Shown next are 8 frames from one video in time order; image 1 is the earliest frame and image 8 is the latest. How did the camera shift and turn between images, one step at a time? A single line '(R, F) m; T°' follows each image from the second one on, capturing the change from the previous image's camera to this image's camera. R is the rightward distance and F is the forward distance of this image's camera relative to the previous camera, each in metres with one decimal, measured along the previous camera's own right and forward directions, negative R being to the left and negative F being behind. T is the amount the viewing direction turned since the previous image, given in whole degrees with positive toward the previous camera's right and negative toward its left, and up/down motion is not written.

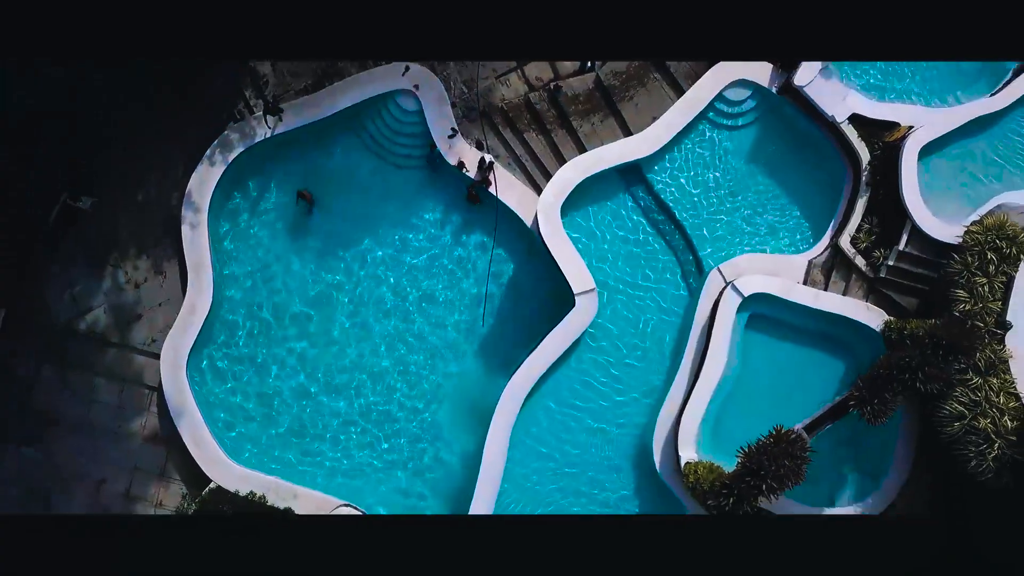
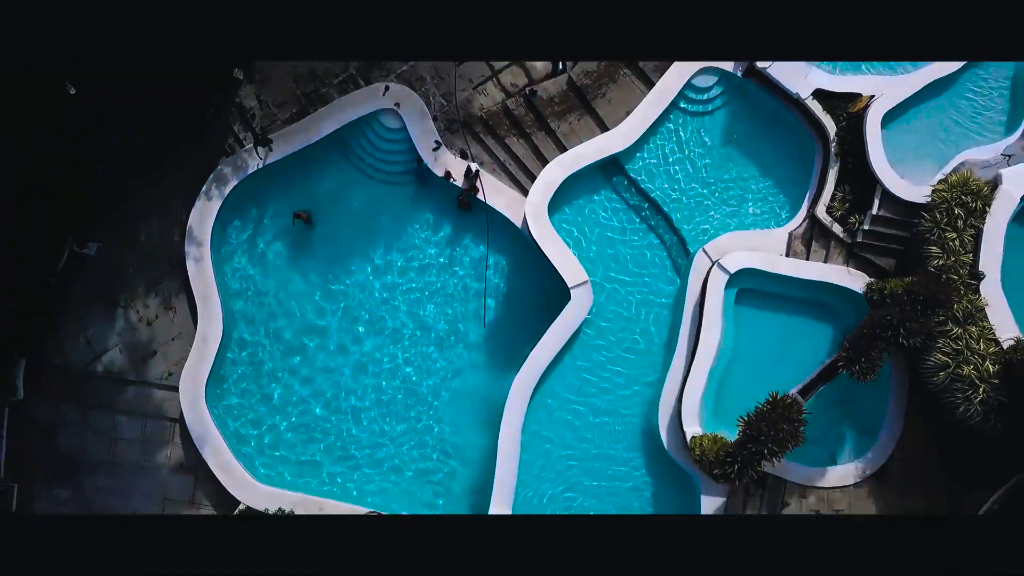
(0.0, -0.5) m; 0°
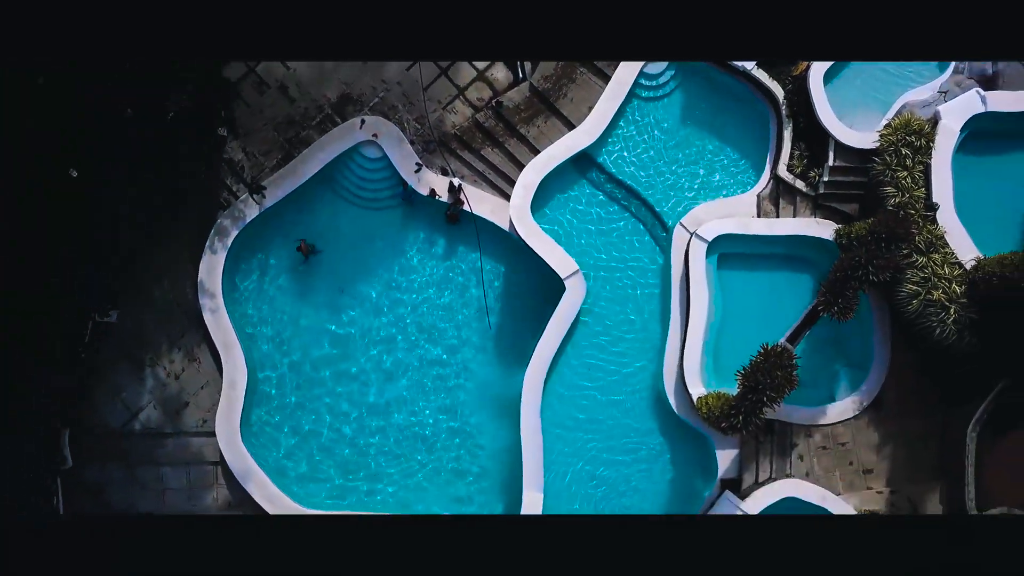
(0.0, -0.9) m; 0°
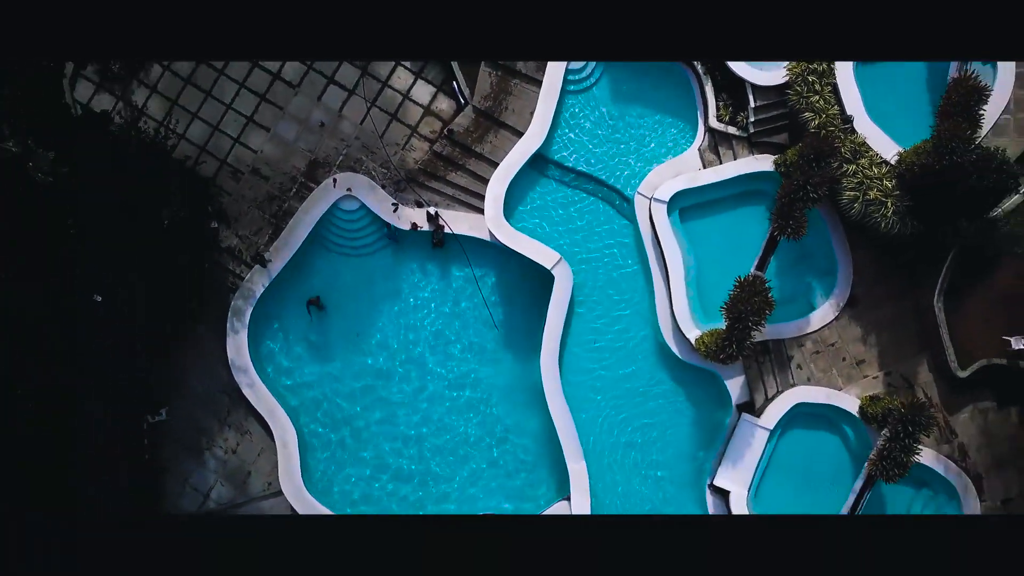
(0.0, -1.4) m; 0°
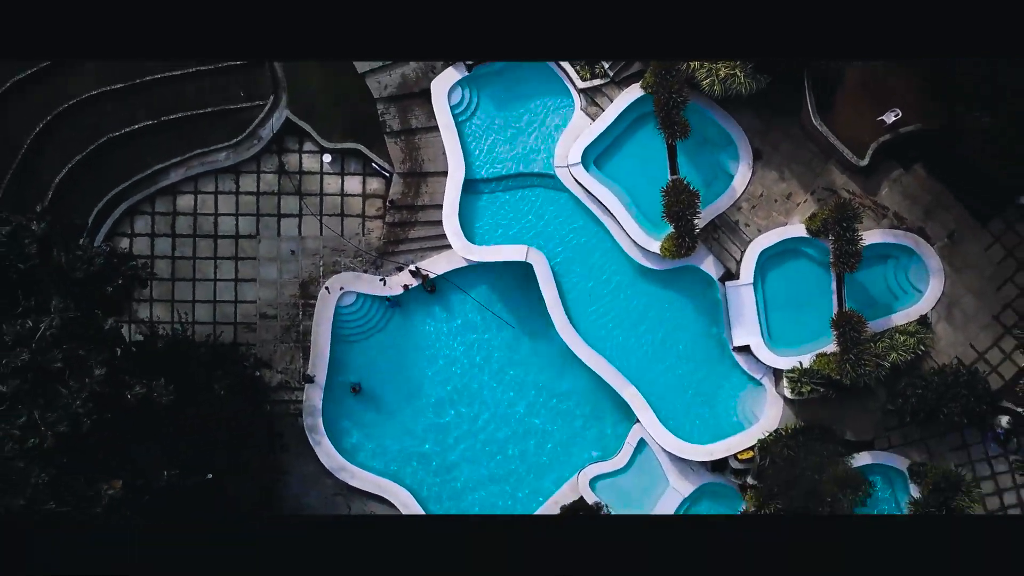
(+0.1, -2.7) m; 0°
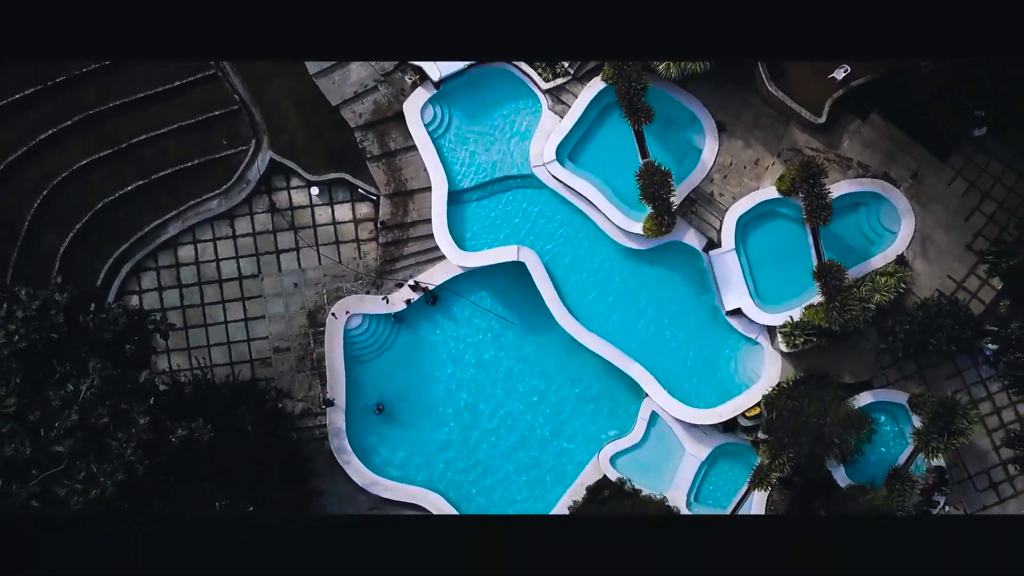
(0.0, -0.8) m; 0°
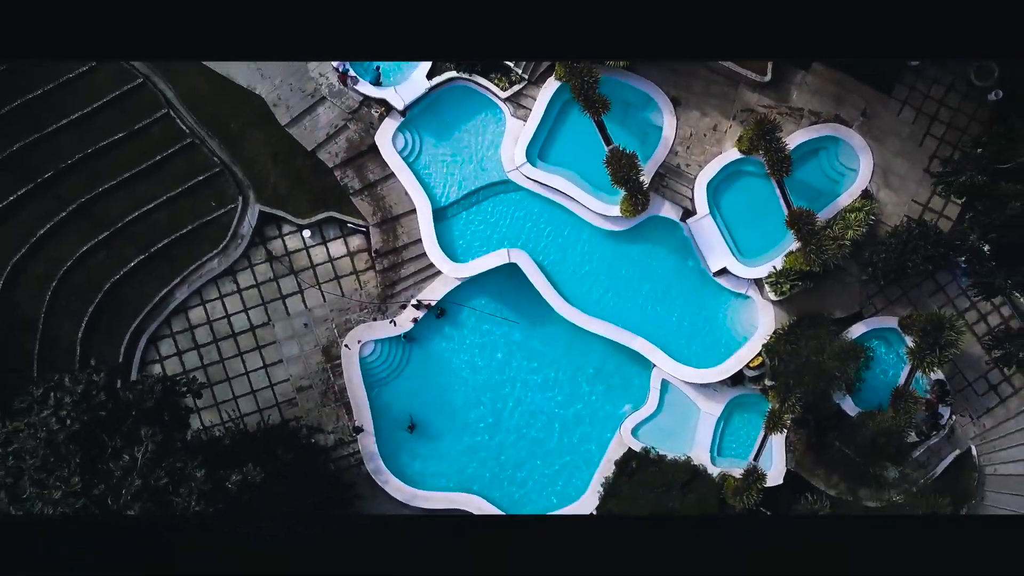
(0.0, -0.9) m; 0°
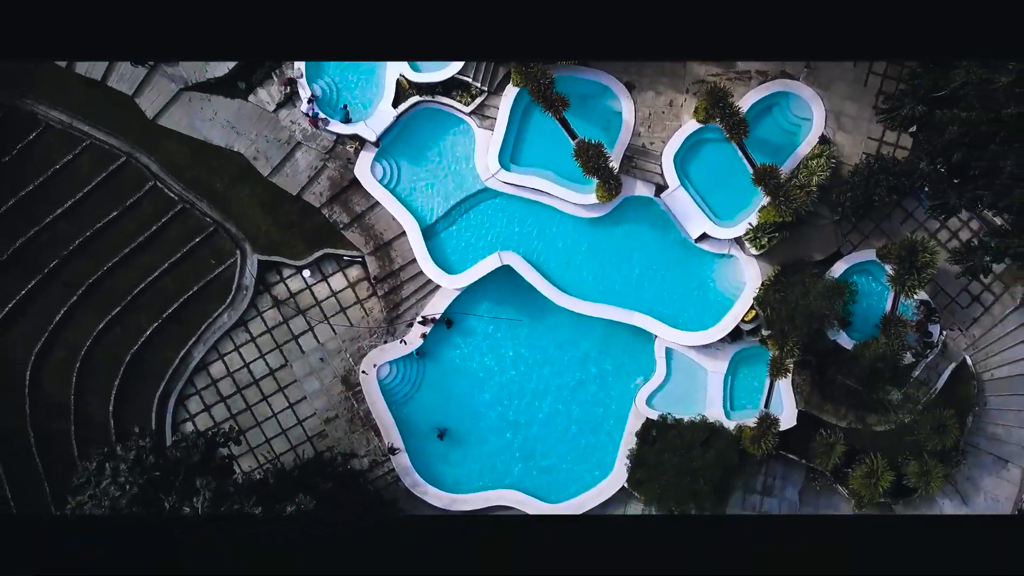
(0.0, -1.0) m; 0°
